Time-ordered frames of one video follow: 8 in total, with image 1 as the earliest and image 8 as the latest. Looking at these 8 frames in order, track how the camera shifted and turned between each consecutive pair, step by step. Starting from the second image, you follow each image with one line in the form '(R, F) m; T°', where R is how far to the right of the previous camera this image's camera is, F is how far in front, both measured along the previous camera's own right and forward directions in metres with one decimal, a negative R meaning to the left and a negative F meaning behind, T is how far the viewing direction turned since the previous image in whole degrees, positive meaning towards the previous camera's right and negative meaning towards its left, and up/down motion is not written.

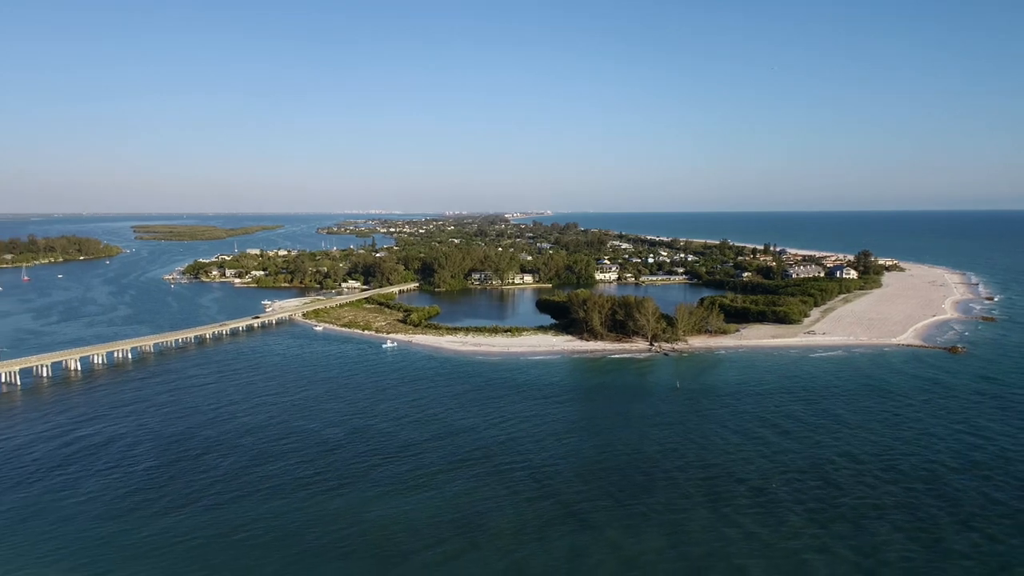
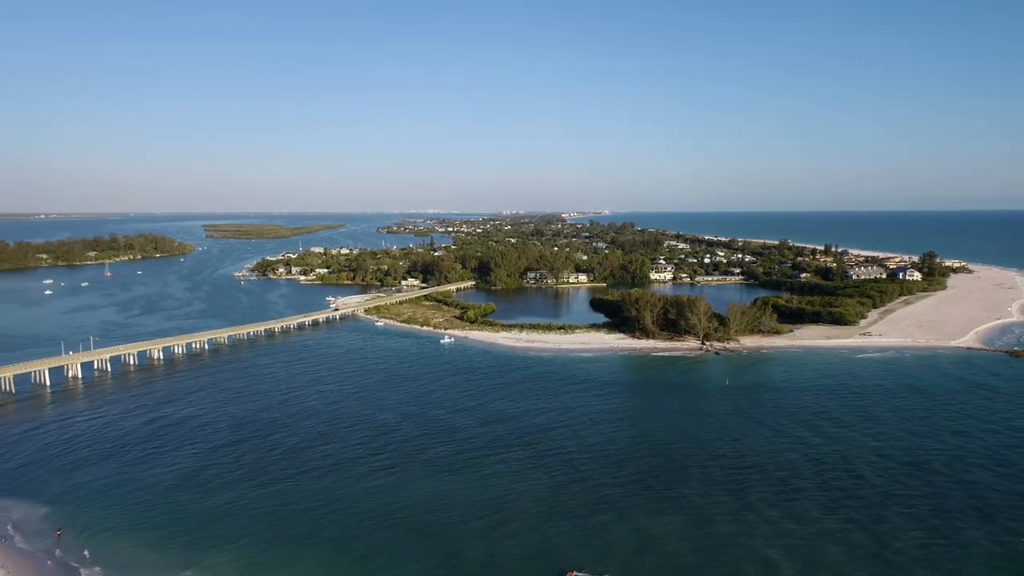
(+0.2, -1.1) m; -4°
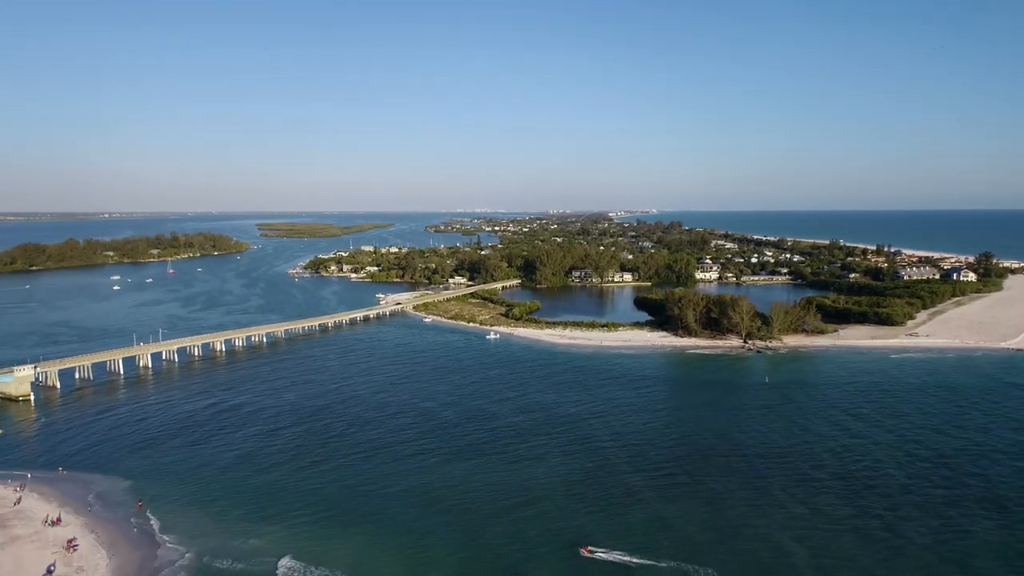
(+0.1, -1.0) m; -4°
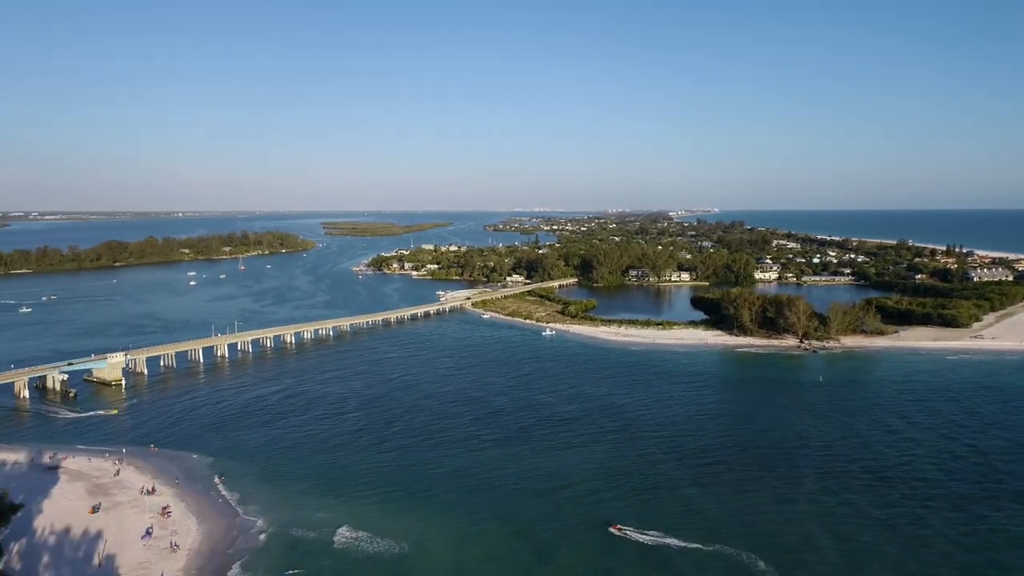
(+0.1, -1.0) m; -4°
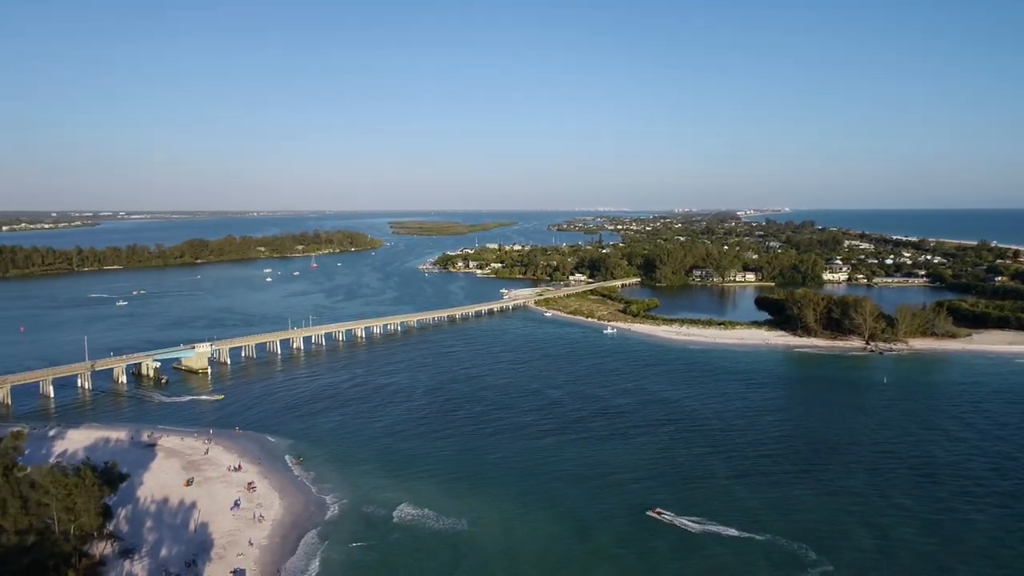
(+0.1, -0.9) m; -5°
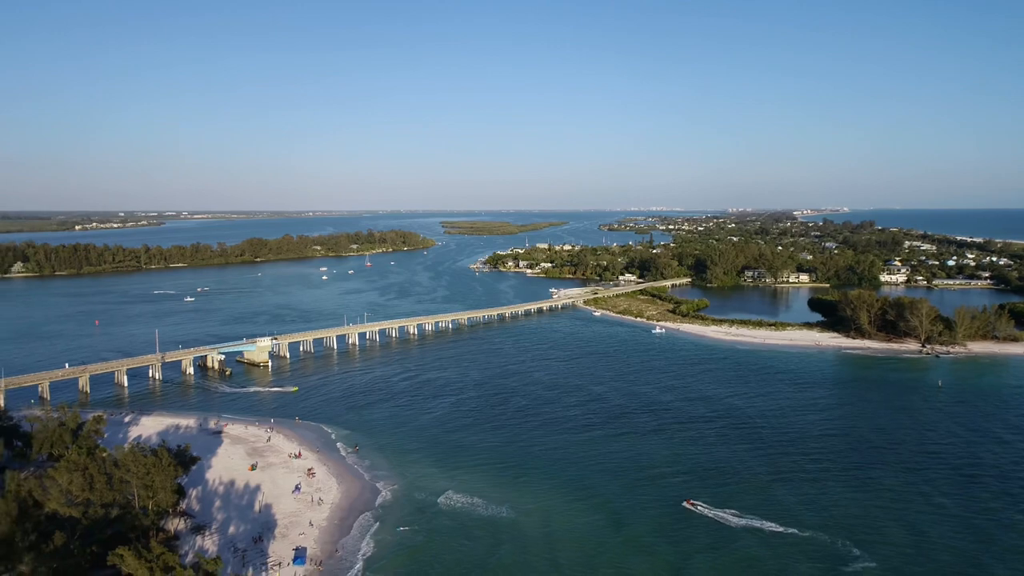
(+0.1, -0.6) m; -4°
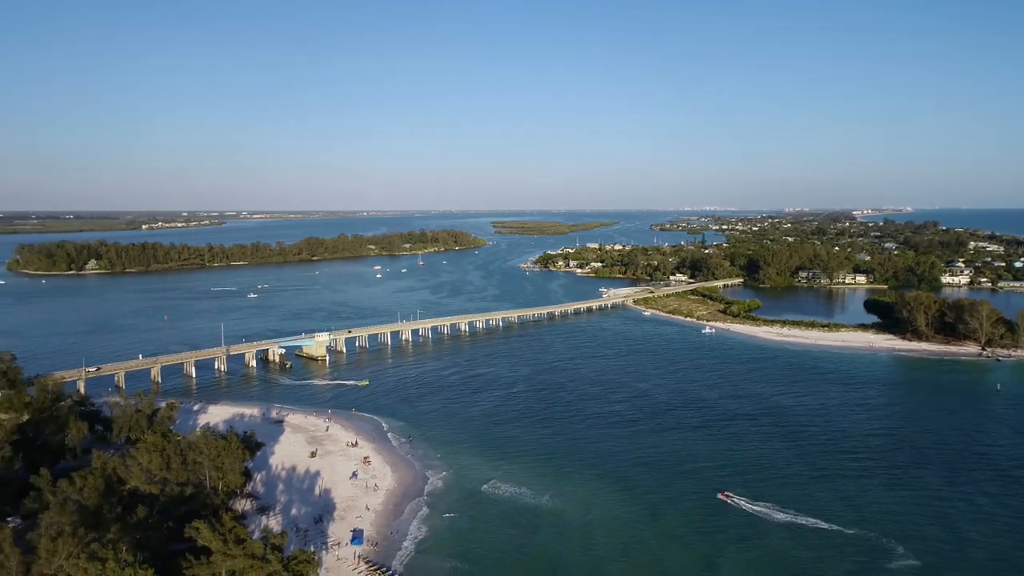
(+0.1, -0.6) m; -4°
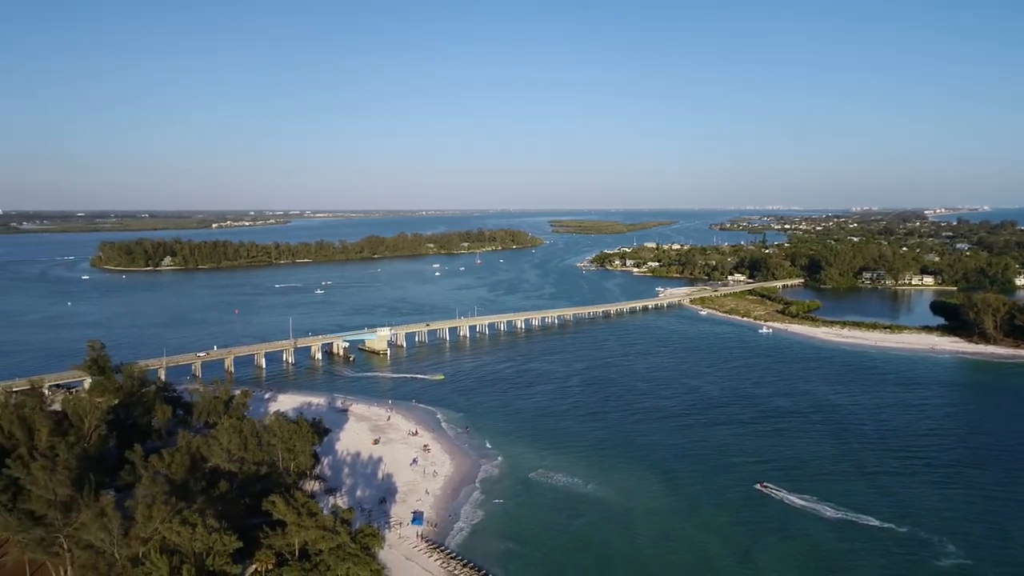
(+0.1, -0.7) m; -4°
